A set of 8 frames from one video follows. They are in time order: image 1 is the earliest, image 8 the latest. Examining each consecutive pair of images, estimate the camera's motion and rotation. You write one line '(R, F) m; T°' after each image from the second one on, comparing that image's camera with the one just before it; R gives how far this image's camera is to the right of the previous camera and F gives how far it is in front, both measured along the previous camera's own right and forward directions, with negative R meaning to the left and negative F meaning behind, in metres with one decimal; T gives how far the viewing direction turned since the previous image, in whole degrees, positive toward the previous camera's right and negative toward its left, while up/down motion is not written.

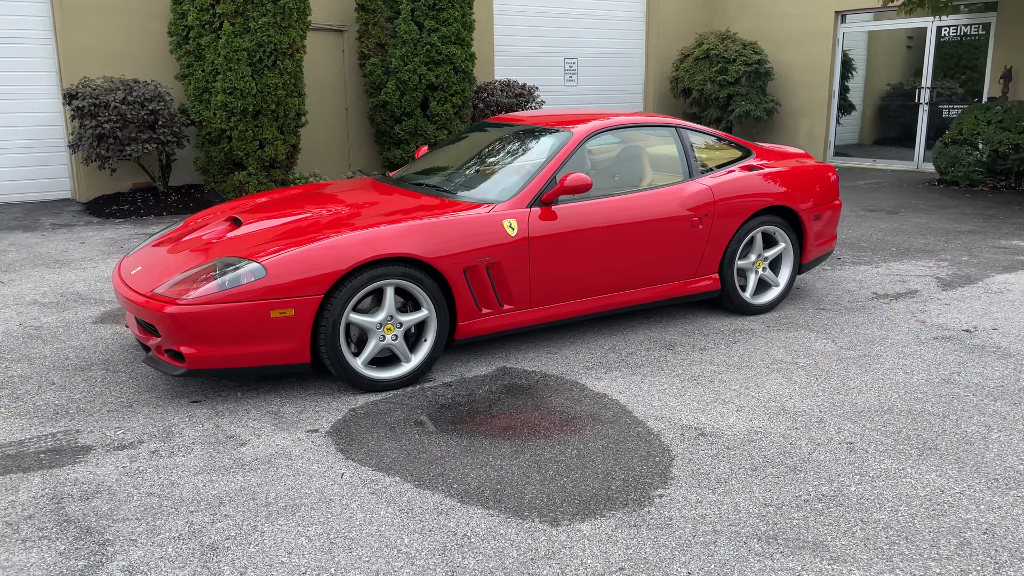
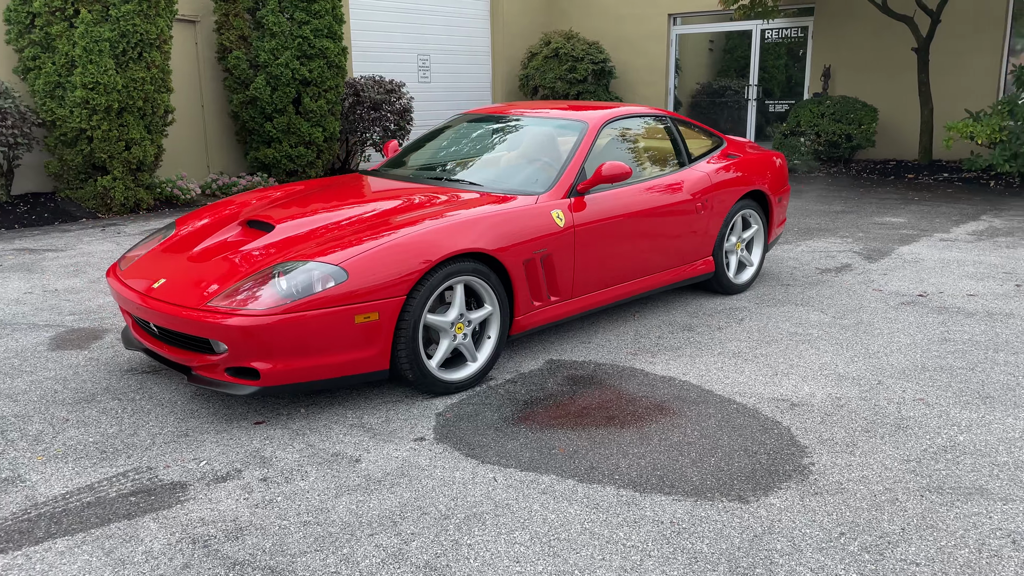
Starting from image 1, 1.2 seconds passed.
(-1.2, +0.2) m; +14°
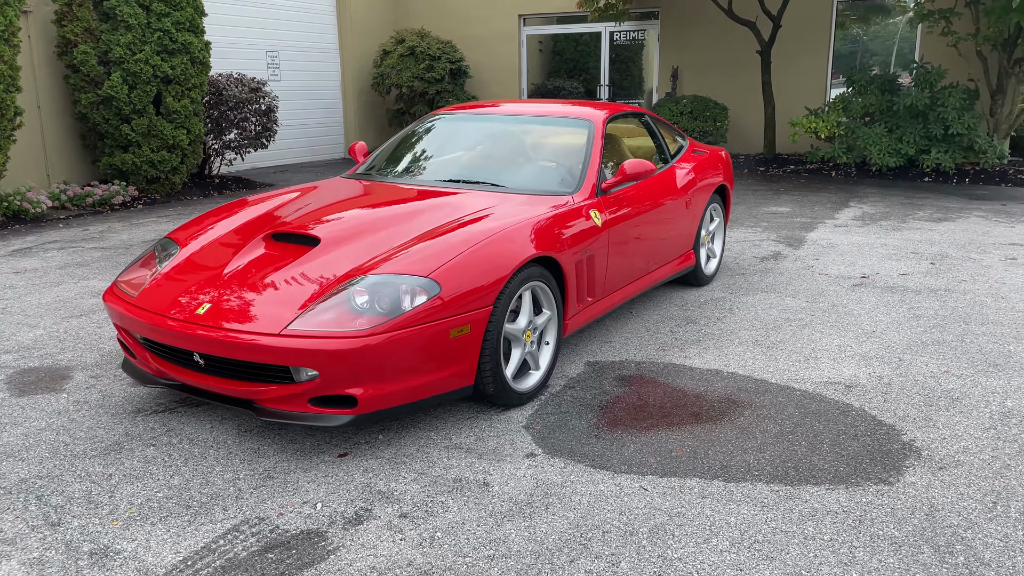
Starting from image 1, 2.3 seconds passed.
(-1.1, +0.3) m; +14°
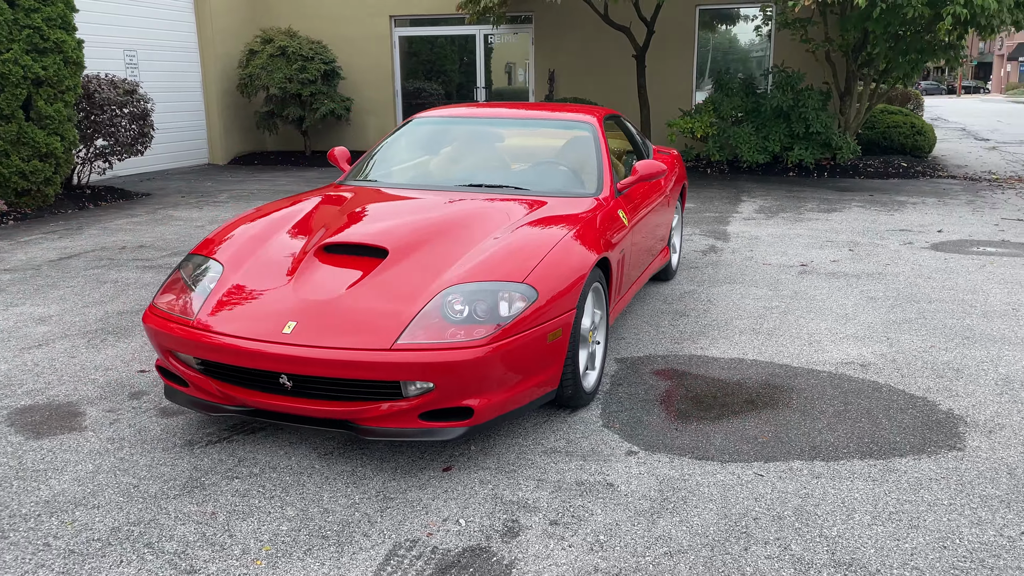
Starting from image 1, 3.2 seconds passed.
(-0.9, +0.1) m; +12°
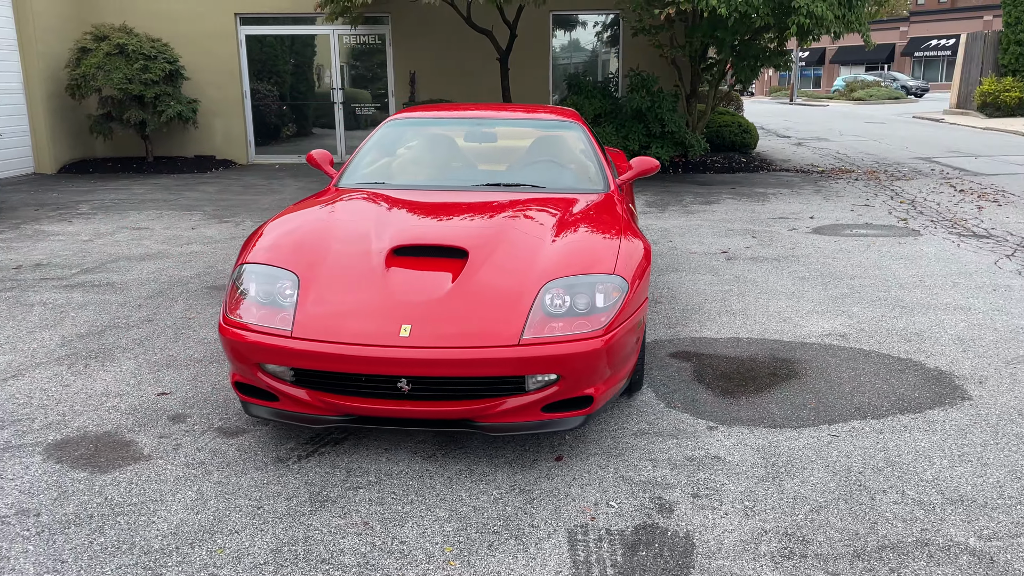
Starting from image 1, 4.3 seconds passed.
(-1.0, 0.0) m; +13°
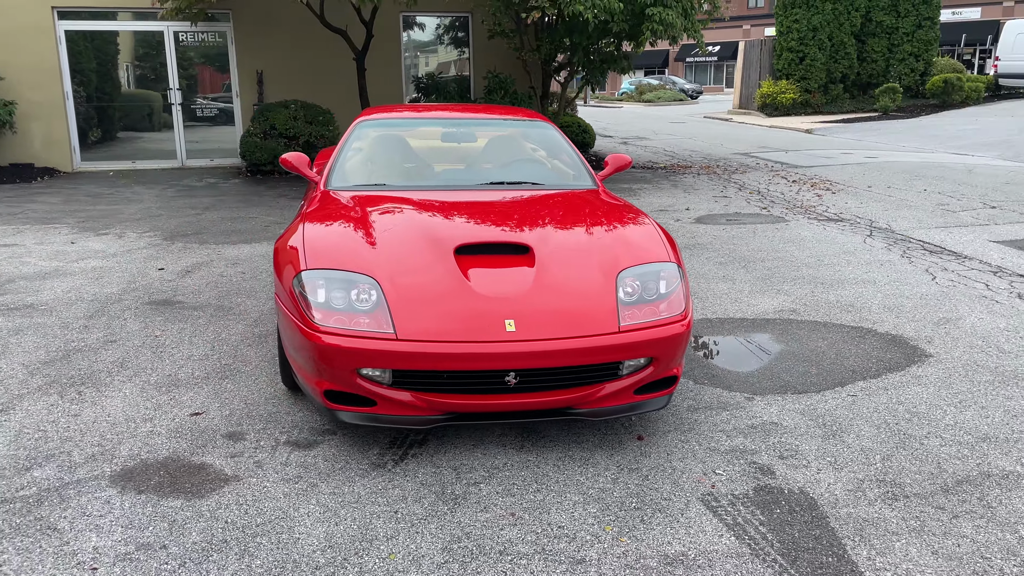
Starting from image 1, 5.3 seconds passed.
(-1.0, 0.0) m; +14°
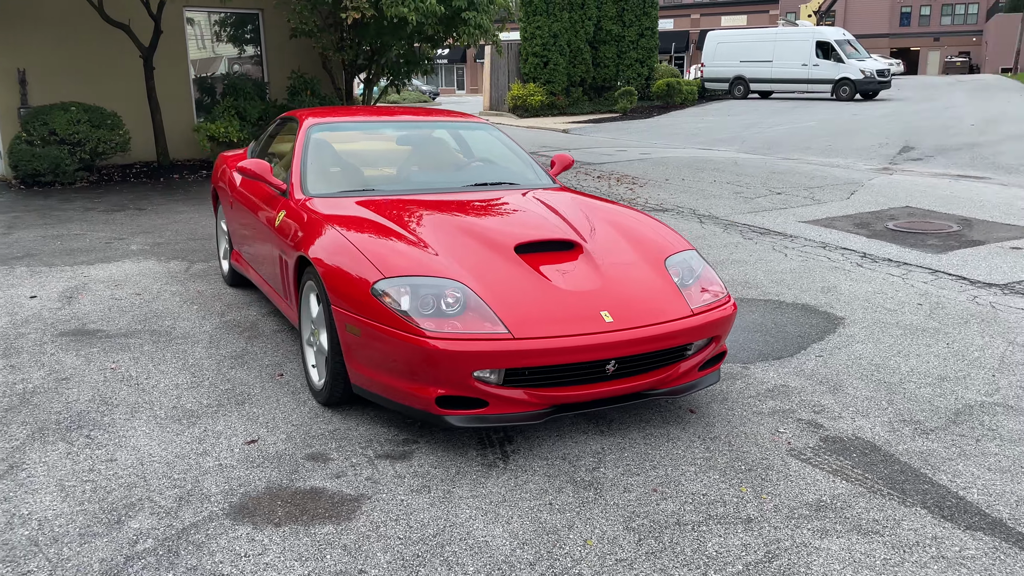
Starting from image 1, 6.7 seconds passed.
(-1.2, +0.1) m; +18°
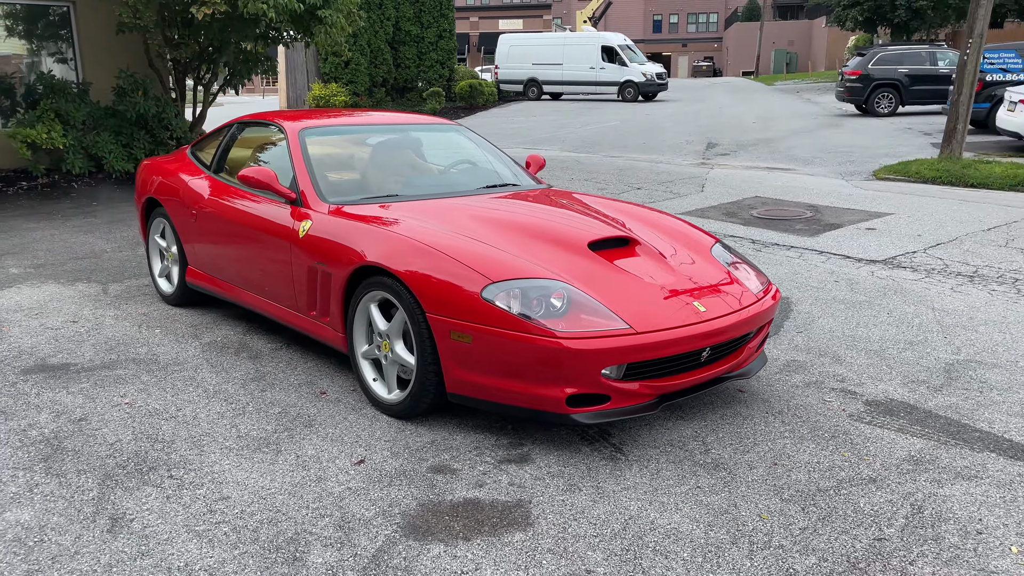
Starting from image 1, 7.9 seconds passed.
(-1.1, +0.1) m; +15°
